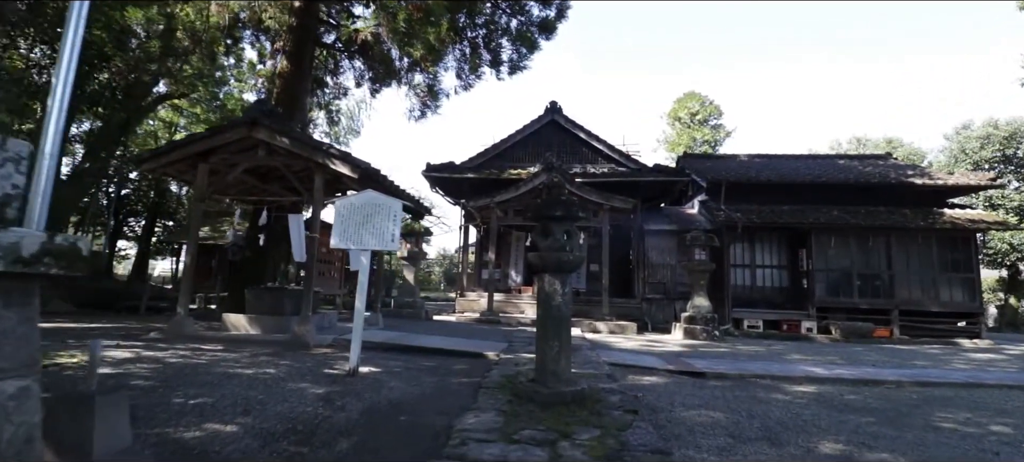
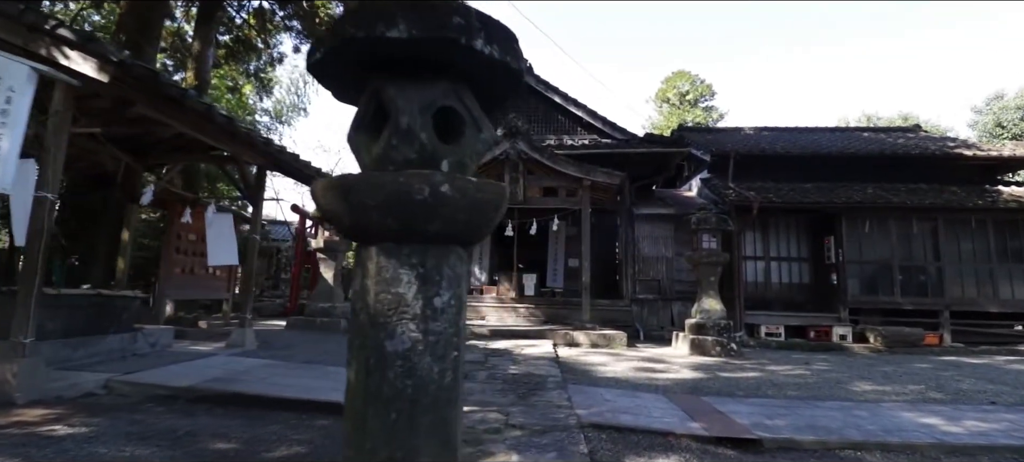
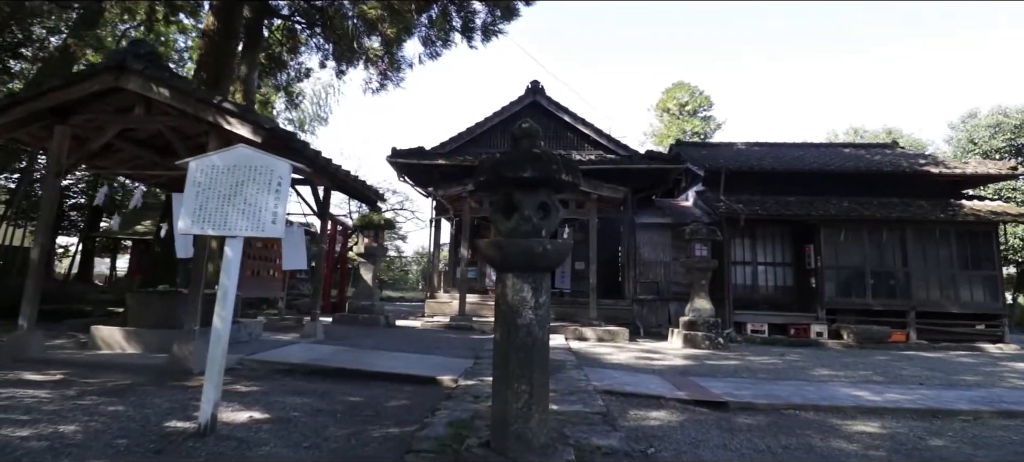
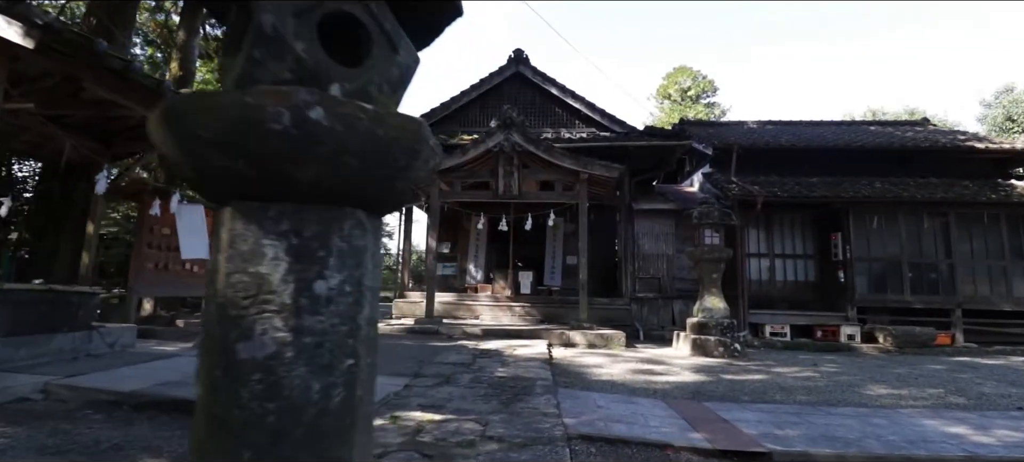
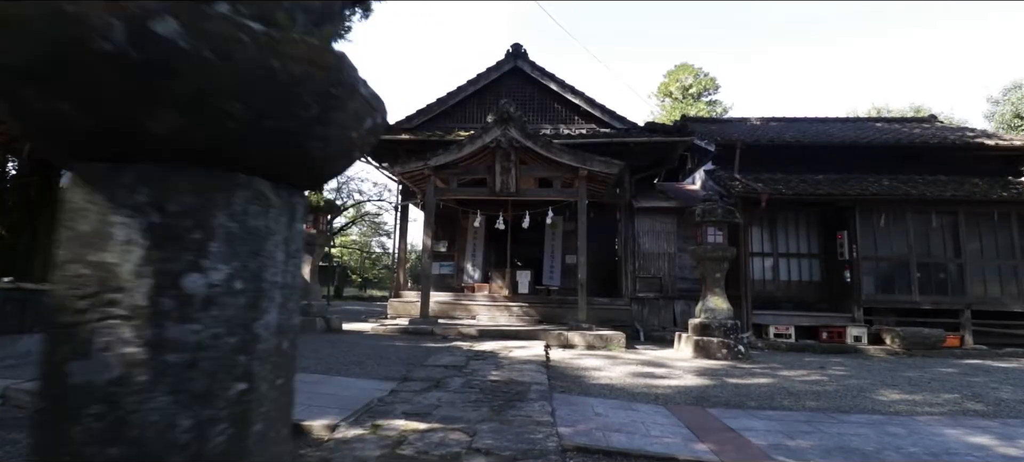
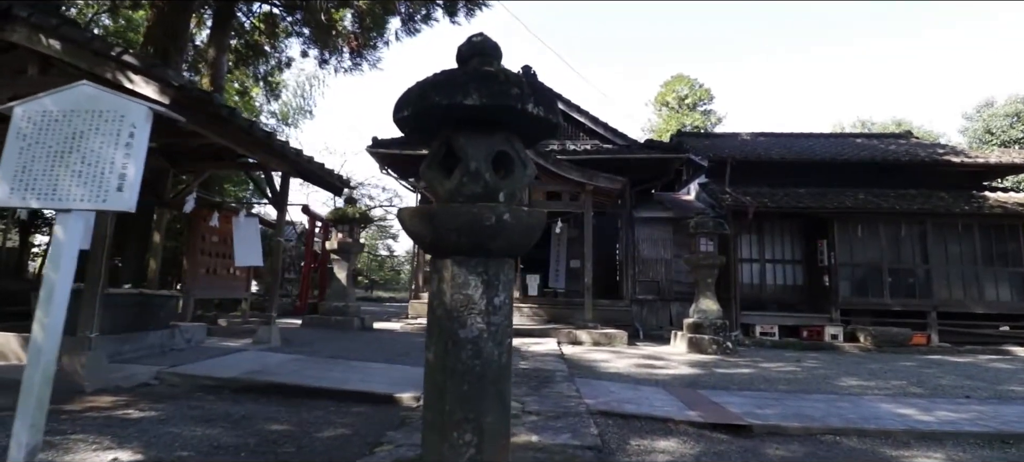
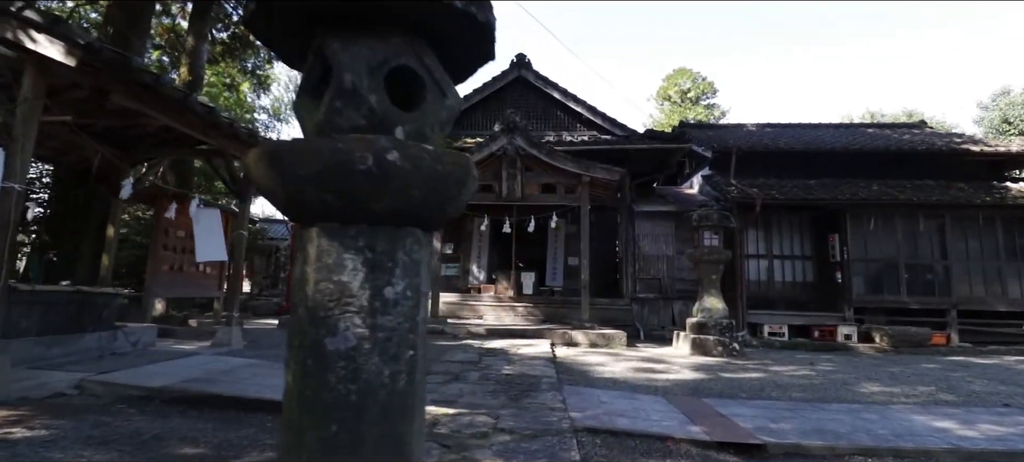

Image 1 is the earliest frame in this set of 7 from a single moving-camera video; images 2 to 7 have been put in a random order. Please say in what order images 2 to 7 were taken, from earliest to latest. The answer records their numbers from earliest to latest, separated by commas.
3, 6, 2, 7, 4, 5
